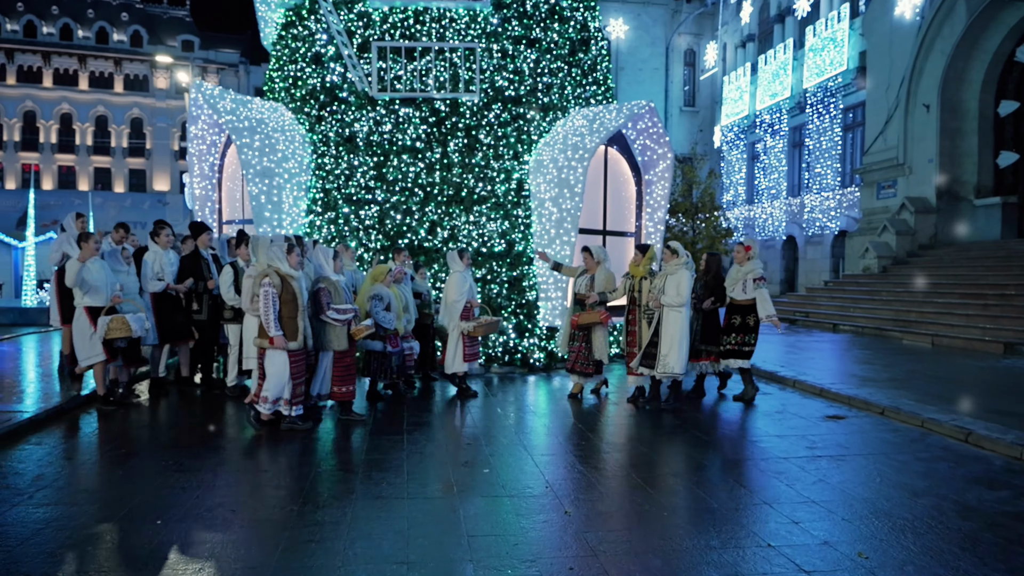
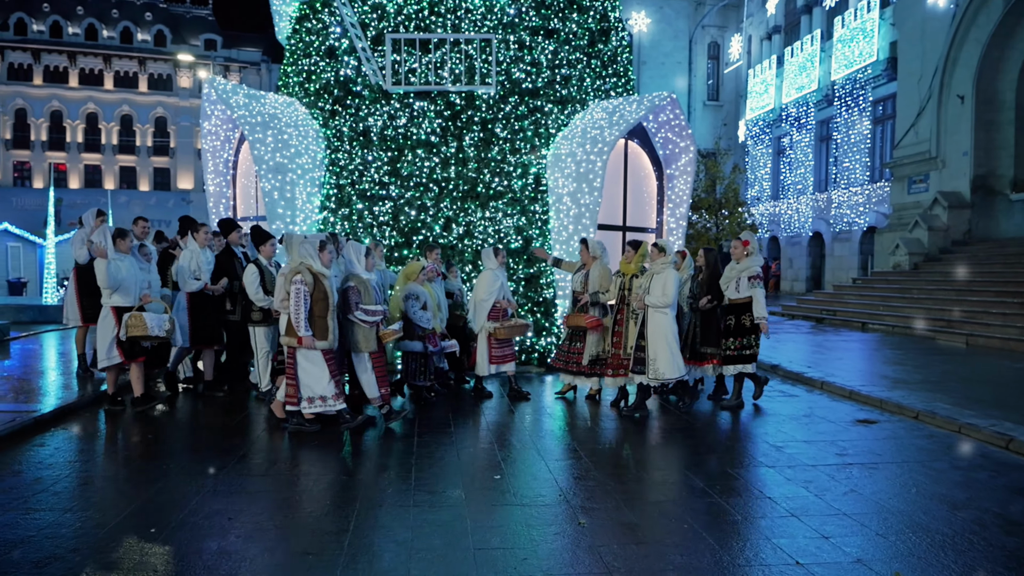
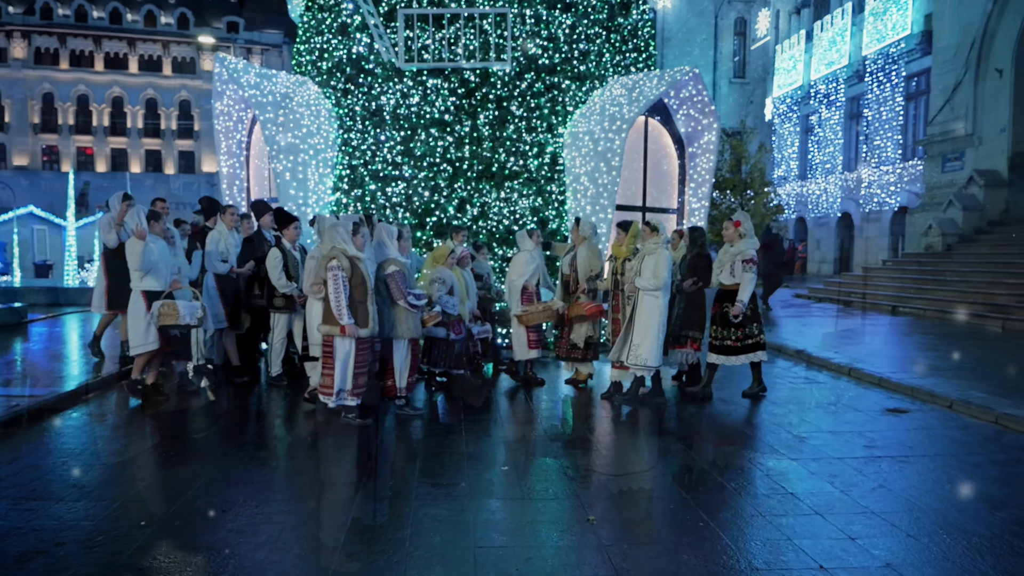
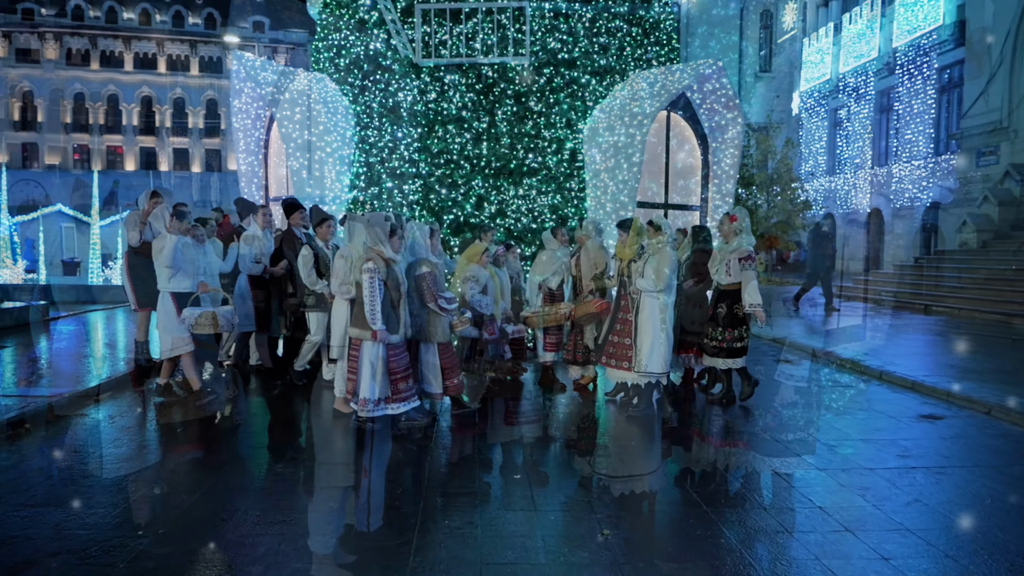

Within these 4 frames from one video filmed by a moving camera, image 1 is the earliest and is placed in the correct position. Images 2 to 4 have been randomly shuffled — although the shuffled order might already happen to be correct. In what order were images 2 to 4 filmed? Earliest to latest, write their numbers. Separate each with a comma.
2, 3, 4
